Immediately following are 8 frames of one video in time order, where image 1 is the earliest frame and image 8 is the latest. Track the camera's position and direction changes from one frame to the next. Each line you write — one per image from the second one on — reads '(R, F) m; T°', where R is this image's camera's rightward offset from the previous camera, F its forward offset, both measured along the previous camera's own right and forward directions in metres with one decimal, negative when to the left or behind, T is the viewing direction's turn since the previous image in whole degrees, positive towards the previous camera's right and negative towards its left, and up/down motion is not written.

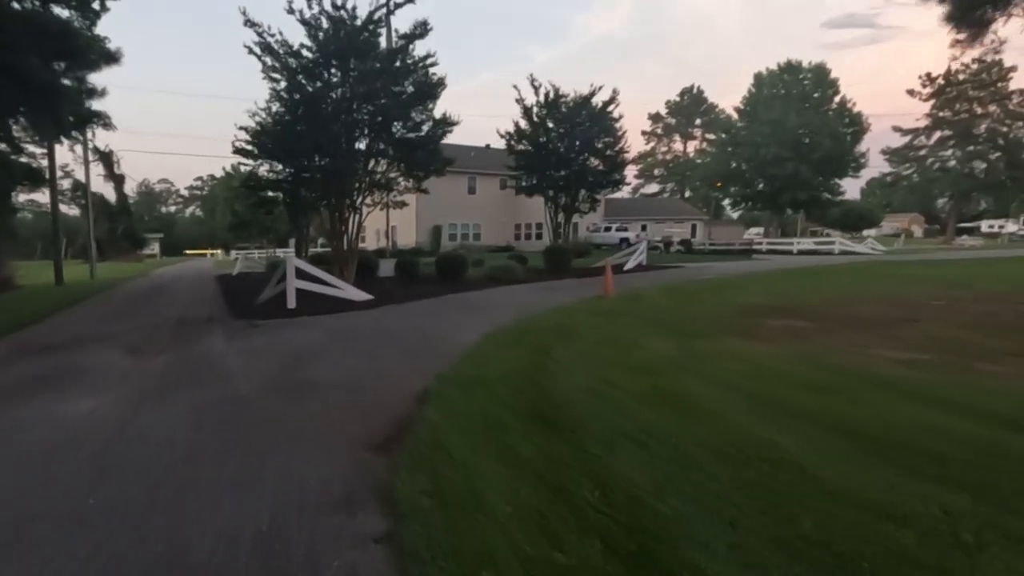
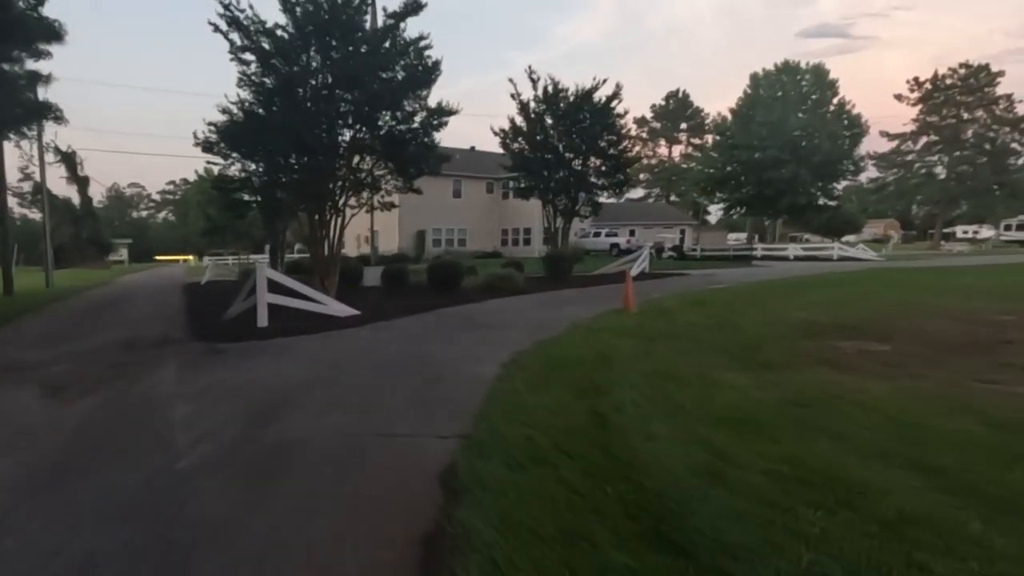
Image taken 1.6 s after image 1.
(-0.7, +2.2) m; +2°
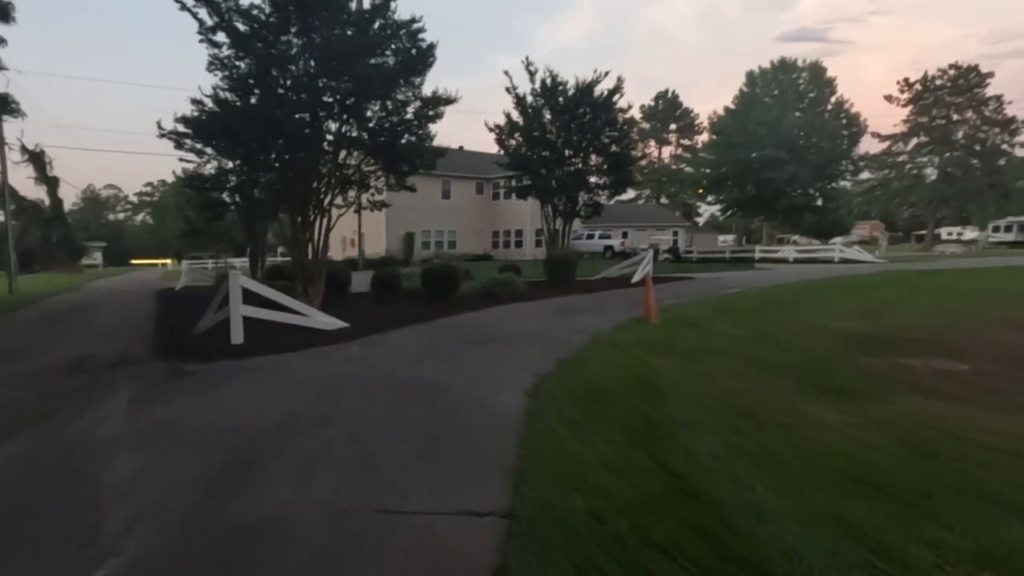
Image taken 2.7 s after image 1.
(-0.5, +1.5) m; +1°
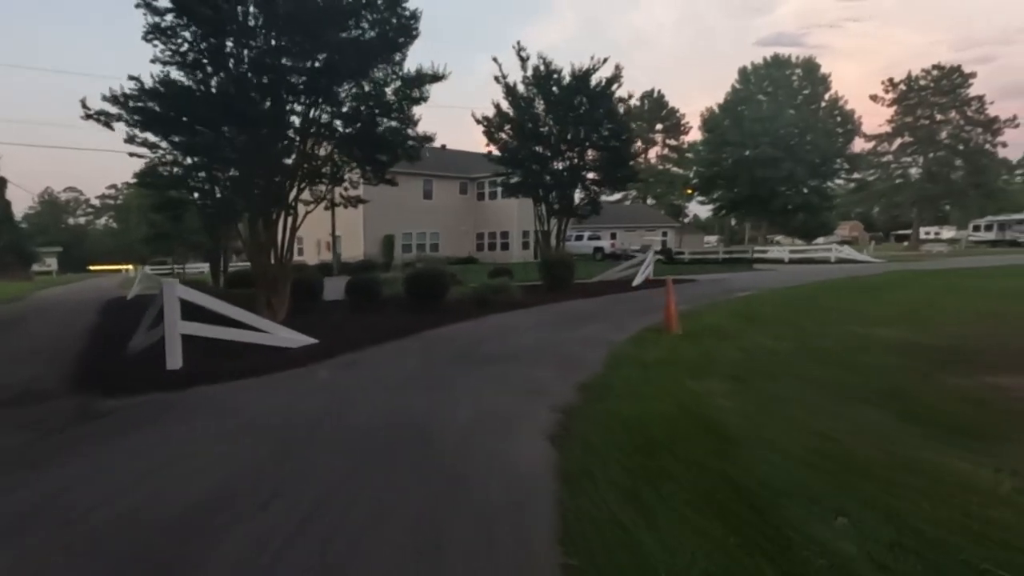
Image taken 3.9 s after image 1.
(-0.3, +1.9) m; +2°
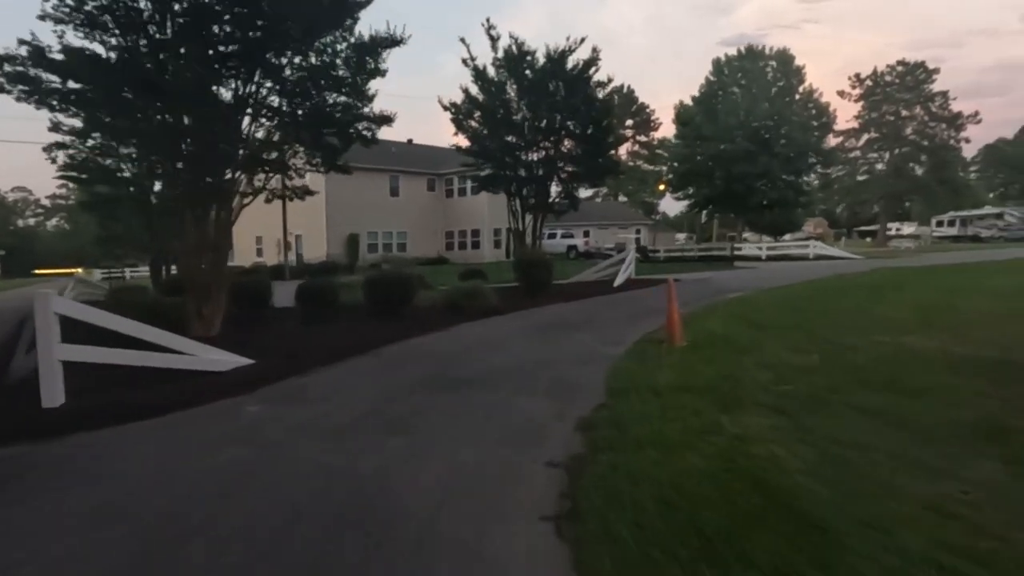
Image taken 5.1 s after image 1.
(-0.1, +1.8) m; +3°
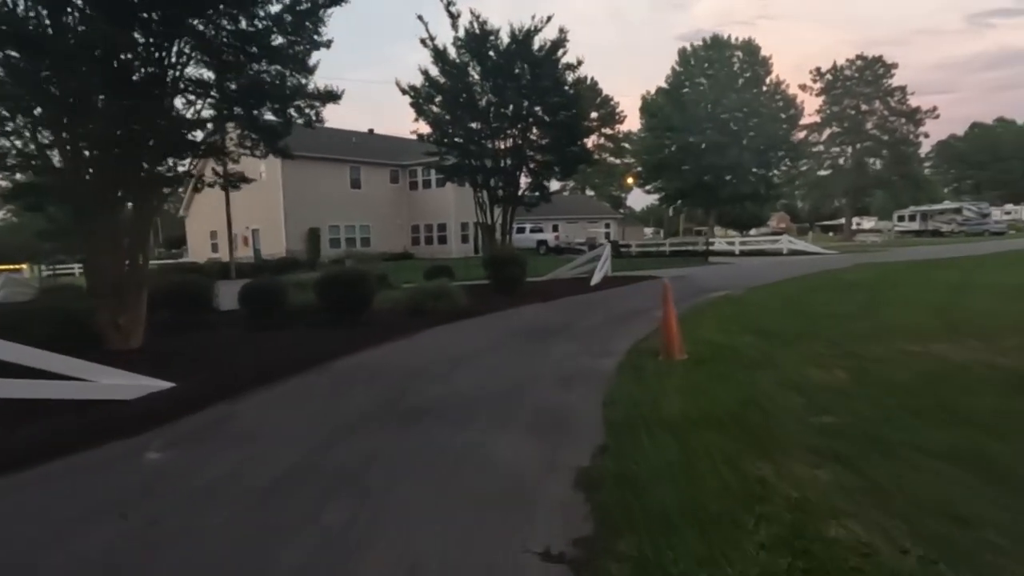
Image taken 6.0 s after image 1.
(-0.1, +1.5) m; +3°
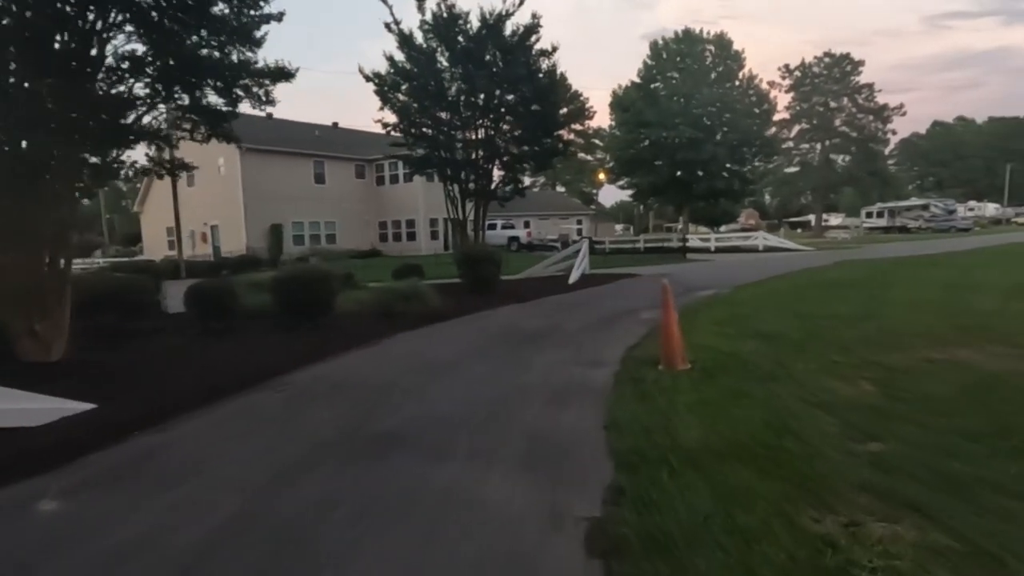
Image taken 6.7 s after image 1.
(-0.1, +1.1) m; +3°
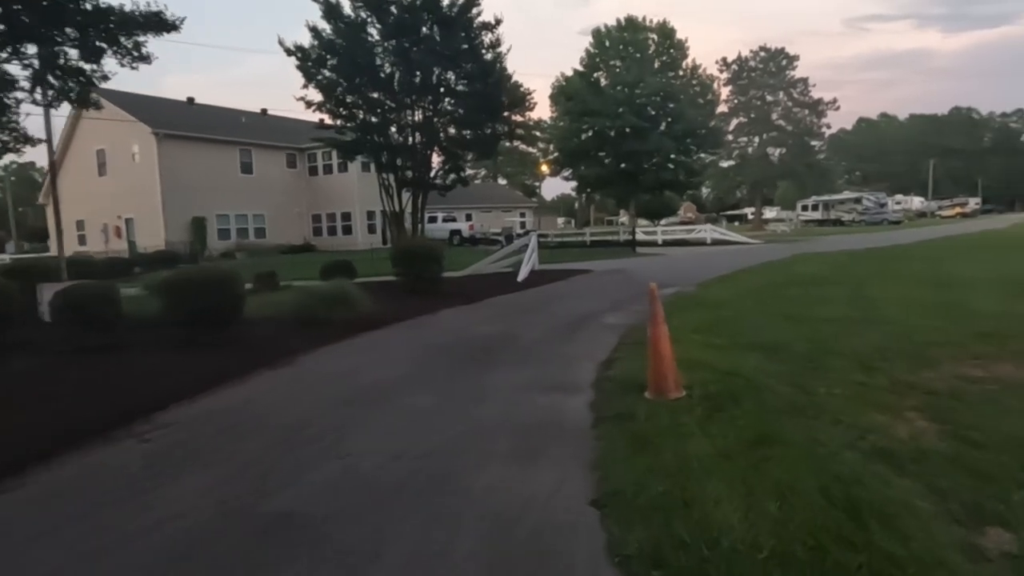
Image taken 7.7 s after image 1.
(-0.1, +1.9) m; +5°
